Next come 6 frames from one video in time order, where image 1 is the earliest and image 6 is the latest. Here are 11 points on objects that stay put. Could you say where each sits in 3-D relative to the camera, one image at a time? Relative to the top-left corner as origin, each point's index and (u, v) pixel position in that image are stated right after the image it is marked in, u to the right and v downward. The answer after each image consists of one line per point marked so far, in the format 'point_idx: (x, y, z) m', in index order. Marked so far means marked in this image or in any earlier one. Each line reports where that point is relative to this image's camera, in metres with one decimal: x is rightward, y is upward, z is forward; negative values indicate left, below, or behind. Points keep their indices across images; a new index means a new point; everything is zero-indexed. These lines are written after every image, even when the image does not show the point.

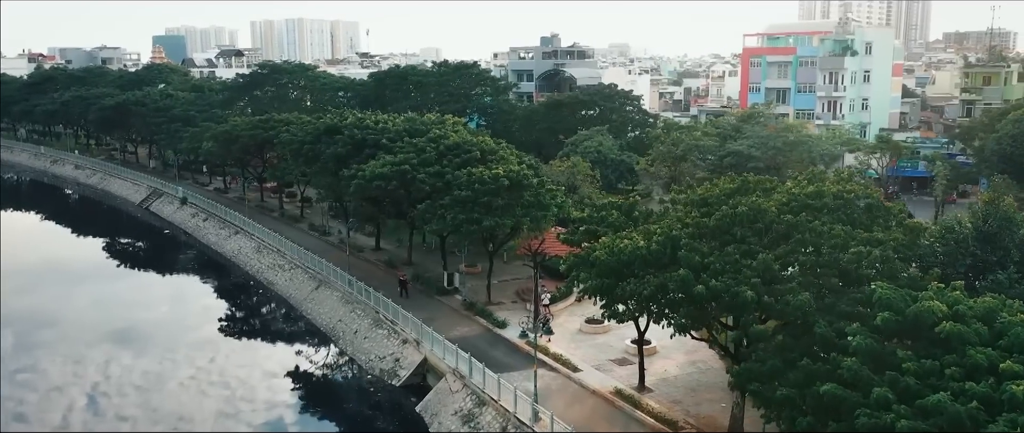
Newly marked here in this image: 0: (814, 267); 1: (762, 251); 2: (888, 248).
0: (+6.7, -1.1, +18.1) m
1: (+5.7, -0.8, +18.5) m
2: (+8.6, -0.7, +18.6) m
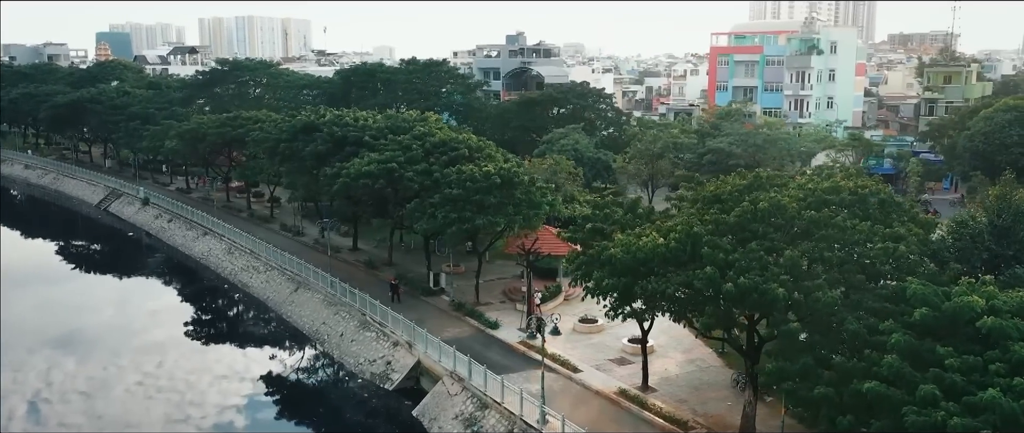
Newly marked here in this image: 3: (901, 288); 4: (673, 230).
0: (+7.1, -1.0, +17.9) m
1: (+6.2, -0.7, +18.2) m
2: (+9.0, -0.6, +18.5) m
3: (+8.2, -1.5, +17.2) m
4: (+4.0, -0.3, +20.0) m
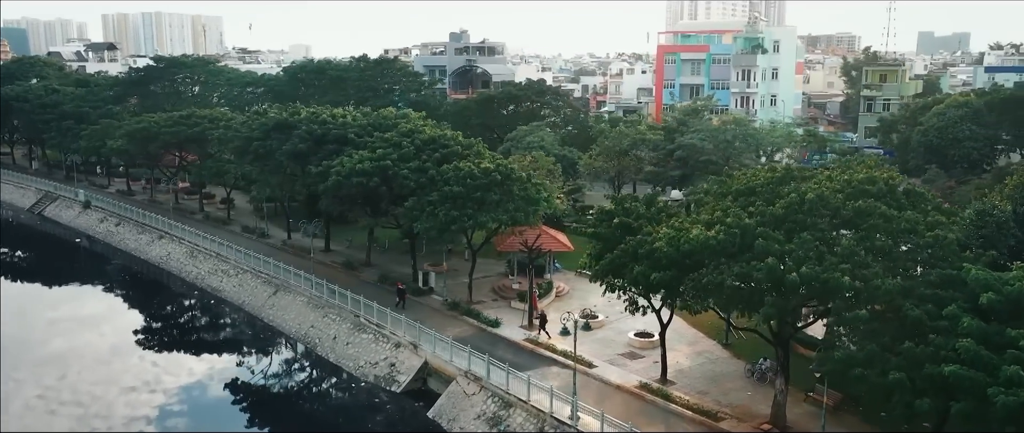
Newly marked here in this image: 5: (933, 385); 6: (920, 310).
0: (+8.4, -0.8, +18.4) m
1: (+7.4, -0.5, +18.6) m
2: (+10.2, -0.4, +19.2) m
3: (+9.5, -1.2, +17.8) m
4: (+5.1, -0.1, +20.1) m
5: (+8.1, -3.2, +15.7) m
6: (+8.5, -1.9, +17.0) m
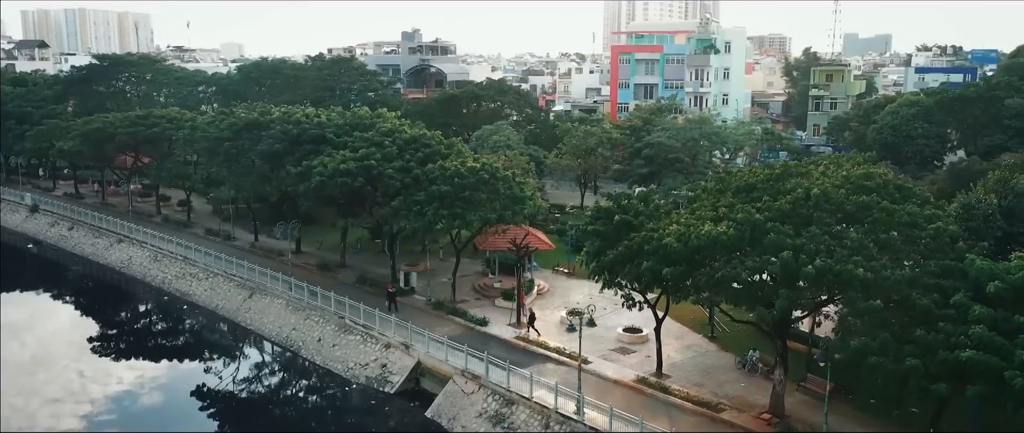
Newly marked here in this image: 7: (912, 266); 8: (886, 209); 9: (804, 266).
0: (+8.9, -0.7, +19.2) m
1: (+7.9, -0.3, +19.4) m
2: (+10.6, -0.2, +20.1) m
3: (+10.0, -1.1, +18.7) m
4: (+5.4, 0.0, +20.7) m
5: (+8.7, -3.1, +16.4) m
6: (+9.0, -1.8, +17.8) m
7: (+9.2, -1.2, +18.8) m
8: (+9.1, +0.2, +19.9) m
9: (+6.5, -1.1, +18.3) m
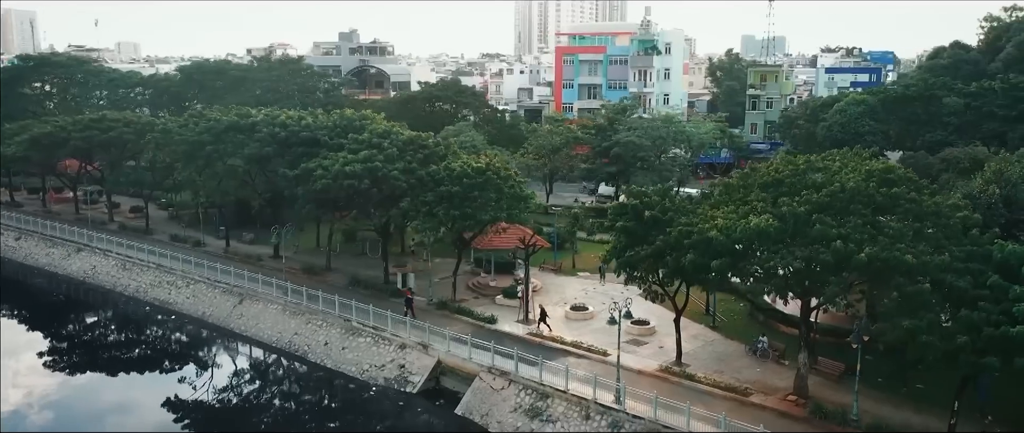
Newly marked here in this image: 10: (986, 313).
0: (+10.4, -0.4, +20.8) m
1: (+9.4, -0.1, +20.9) m
2: (+12.0, +0.1, +21.9) m
3: (+11.6, -0.8, +20.5) m
4: (+6.8, +0.1, +21.9) m
5: (+10.6, -2.8, +18.1) m
6: (+10.7, -1.5, +19.4) m
7: (+10.8, -0.9, +20.5) m
8: (+10.5, +0.4, +21.5) m
9: (+8.2, -0.9, +19.6) m
10: (+10.7, -2.2, +18.6) m
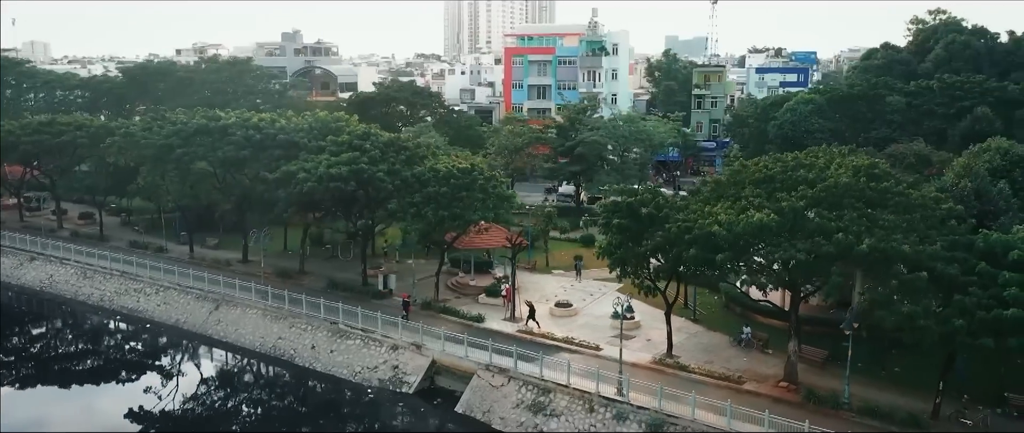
0: (+10.8, -0.2, +22.1) m
1: (+9.7, +0.1, +22.1) m
2: (+12.3, +0.3, +23.4) m
3: (+12.0, -0.6, +21.9) m
4: (+7.1, +0.3, +22.9) m
5: (+11.3, -2.6, +19.4) m
6: (+11.2, -1.3, +20.8) m
7: (+11.2, -0.7, +21.9) m
8: (+10.8, +0.6, +22.8) m
9: (+8.6, -0.7, +20.8) m
10: (+11.3, -2.0, +20.0) m
